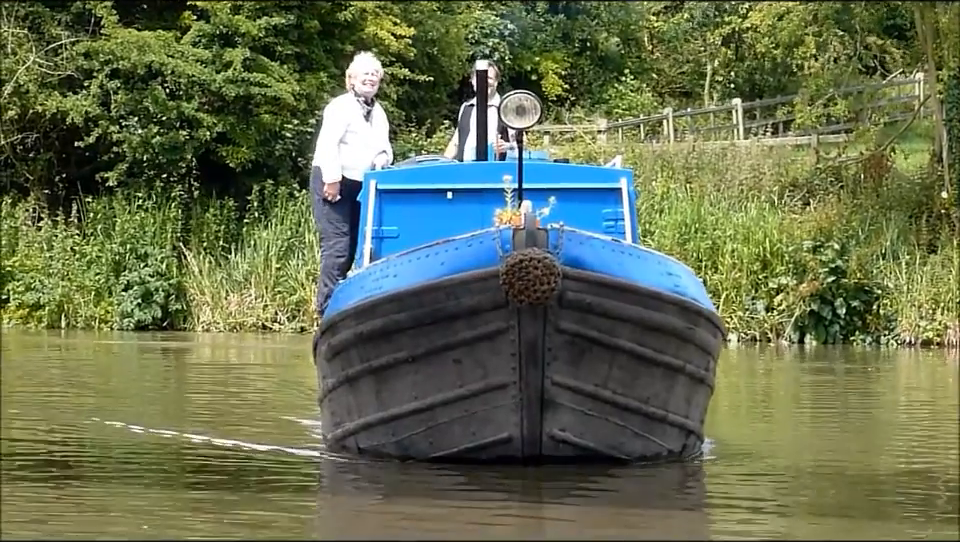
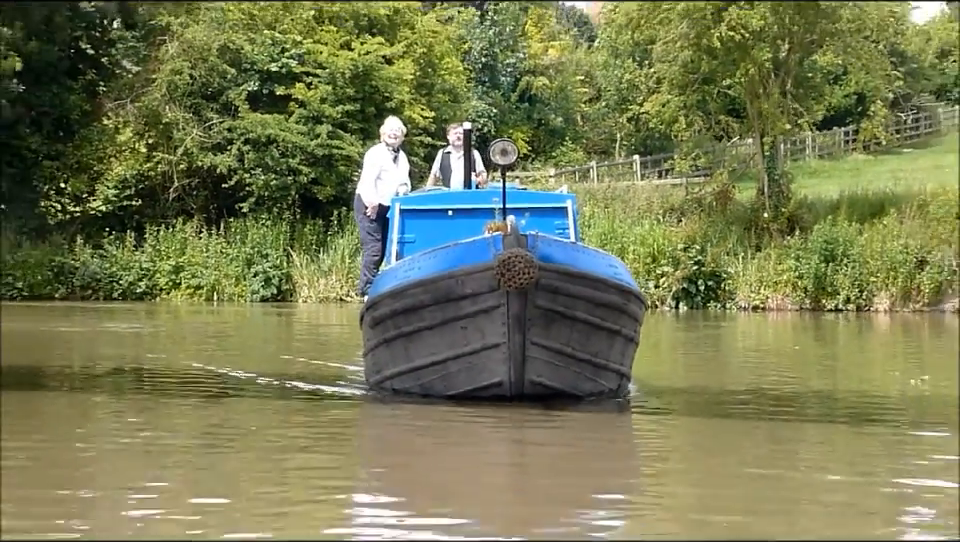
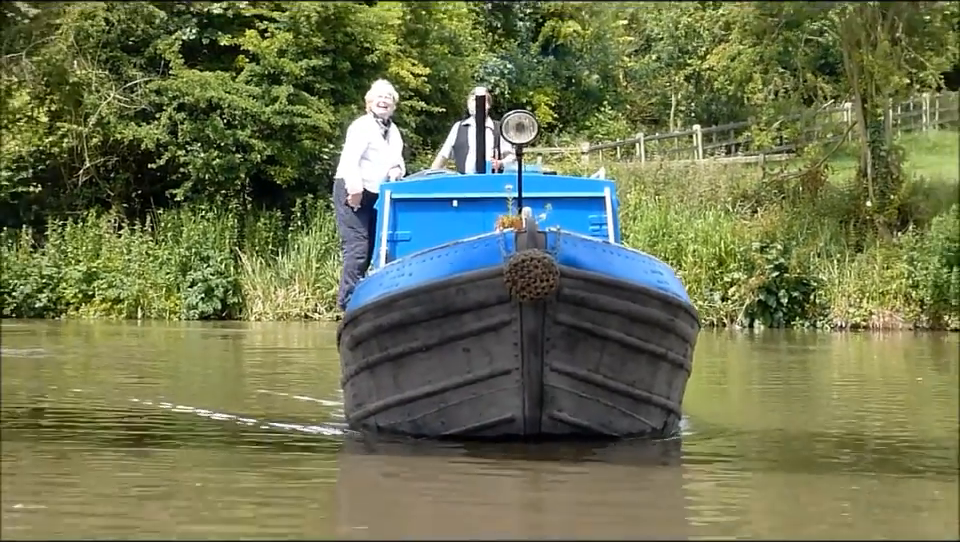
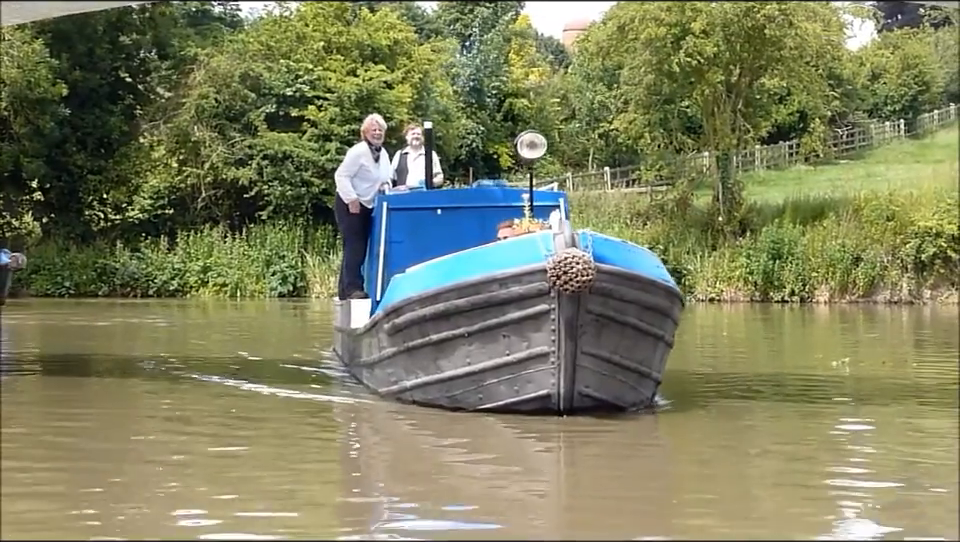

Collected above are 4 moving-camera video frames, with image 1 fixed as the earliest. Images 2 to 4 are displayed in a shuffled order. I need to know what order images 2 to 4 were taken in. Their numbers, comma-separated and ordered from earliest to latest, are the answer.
3, 2, 4
